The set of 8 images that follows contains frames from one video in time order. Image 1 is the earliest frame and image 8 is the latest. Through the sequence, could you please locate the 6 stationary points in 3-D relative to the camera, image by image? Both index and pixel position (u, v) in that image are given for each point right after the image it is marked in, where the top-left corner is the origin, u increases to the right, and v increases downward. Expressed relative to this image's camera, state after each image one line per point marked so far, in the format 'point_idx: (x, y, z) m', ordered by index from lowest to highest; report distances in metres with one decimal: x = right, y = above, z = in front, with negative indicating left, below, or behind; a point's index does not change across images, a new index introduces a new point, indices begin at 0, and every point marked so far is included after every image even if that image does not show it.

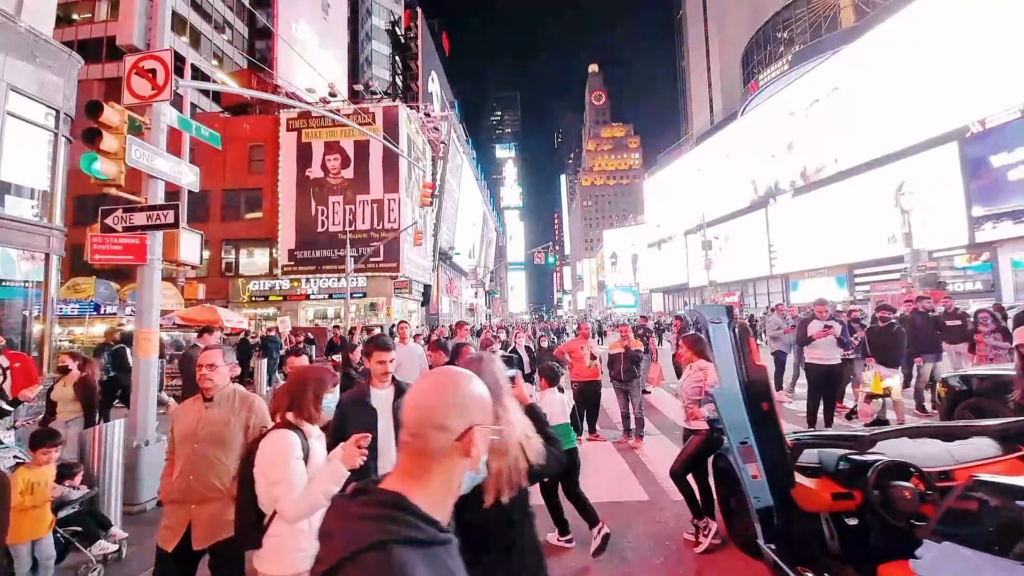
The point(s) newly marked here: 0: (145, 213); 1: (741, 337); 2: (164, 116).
0: (-6.4, +1.4, +7.3) m
1: (+2.1, -0.5, +3.8) m
2: (-6.7, +3.3, +8.0) m
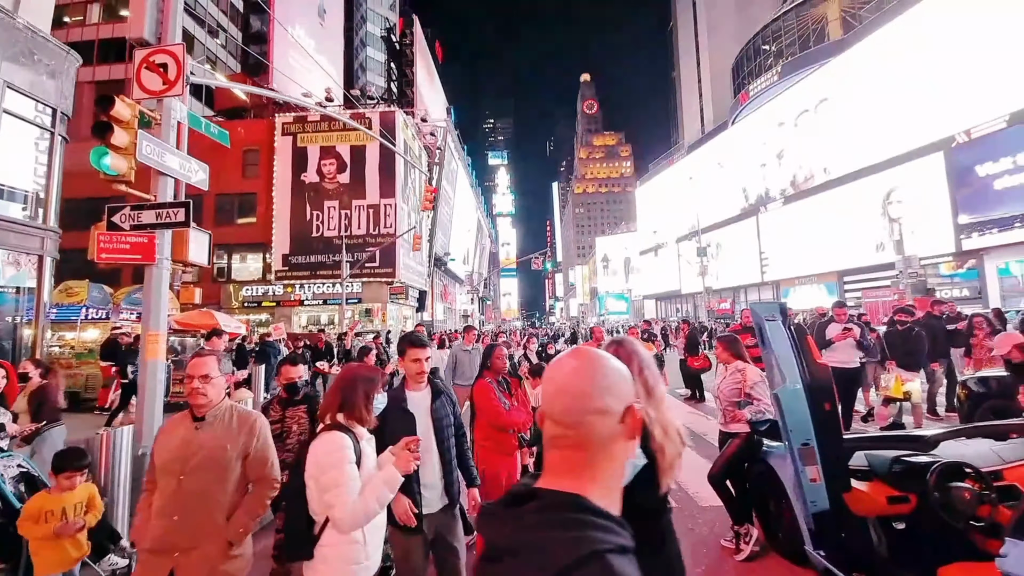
0: (-6.1, +1.3, +7.1) m
1: (+2.5, -0.4, +3.7) m
2: (-6.3, +3.3, +7.8) m
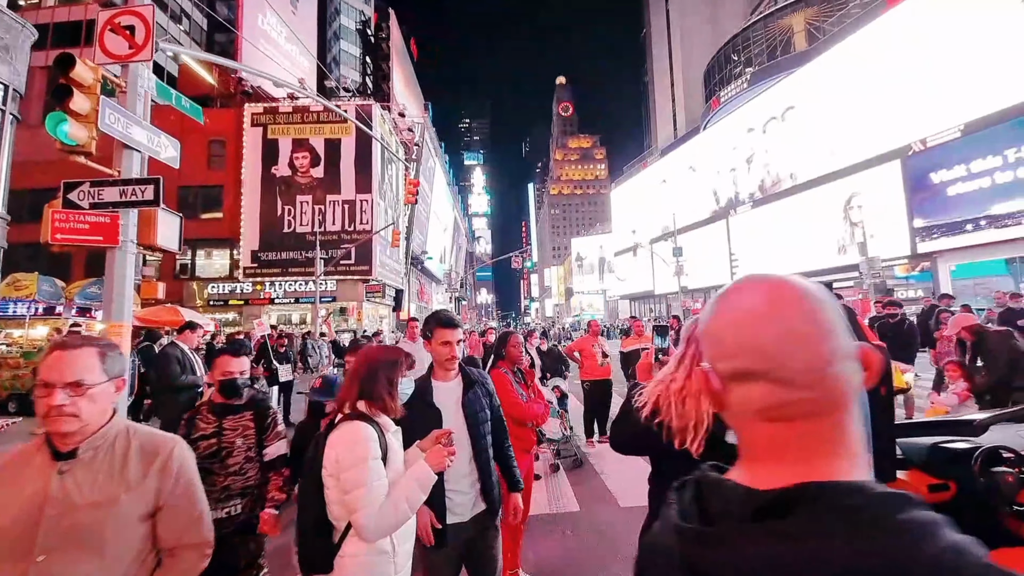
0: (-6.0, +1.6, +6.4) m
1: (+2.8, -0.2, +3.5) m
2: (-6.3, +3.5, +7.1) m
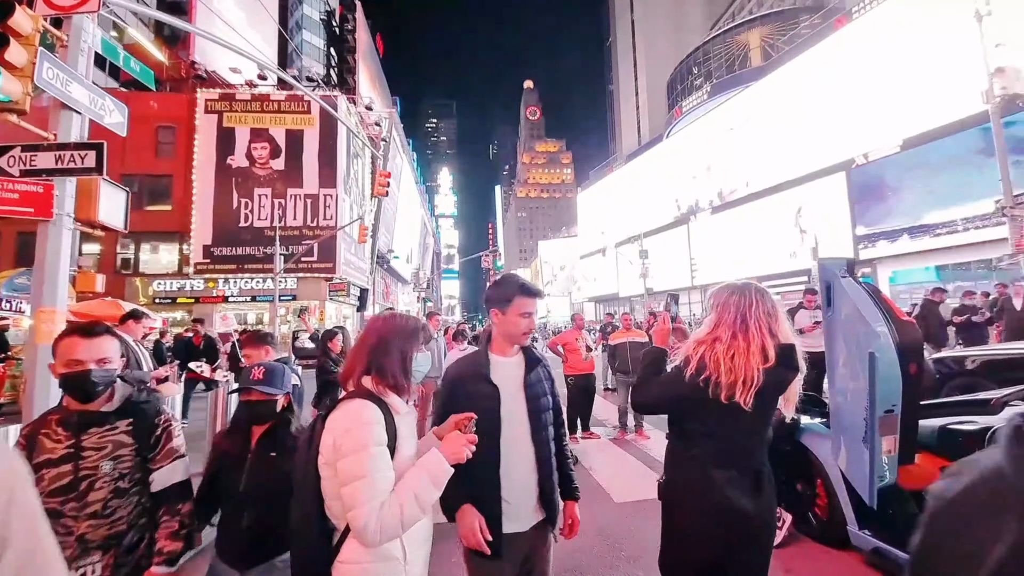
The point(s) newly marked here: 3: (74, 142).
0: (-6.1, +1.8, +5.5) m
1: (+2.9, -0.1, +3.3) m
2: (-6.4, +3.8, +6.2) m
3: (-5.9, +2.0, +5.6) m
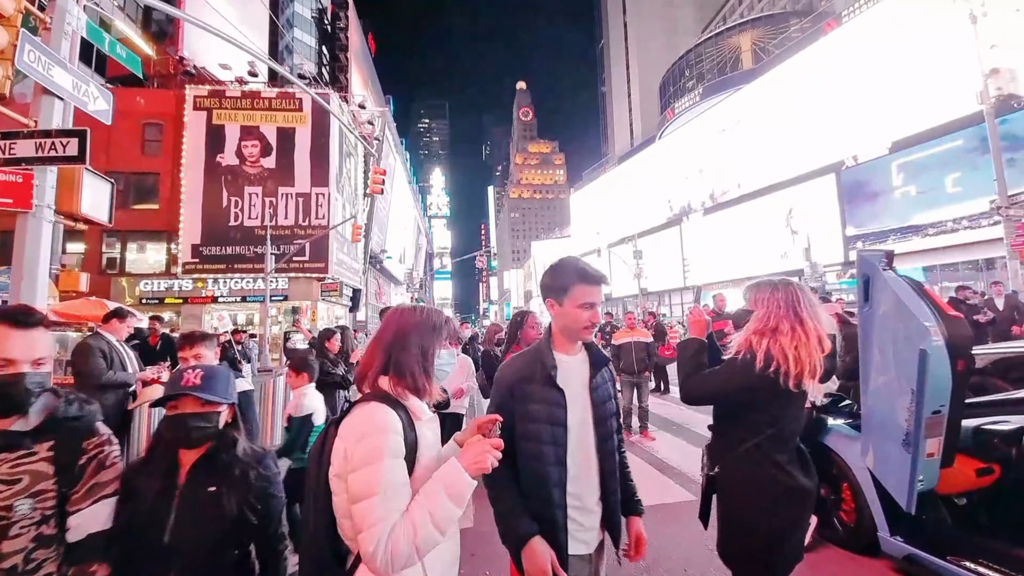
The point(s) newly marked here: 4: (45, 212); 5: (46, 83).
0: (-6.0, +1.9, +5.2) m
1: (+3.0, 0.0, +3.2) m
2: (-6.3, +3.8, +5.9) m
3: (-5.8, +2.0, +5.3) m
4: (-6.1, +1.0, +5.5) m
5: (-6.0, +2.7, +5.4) m
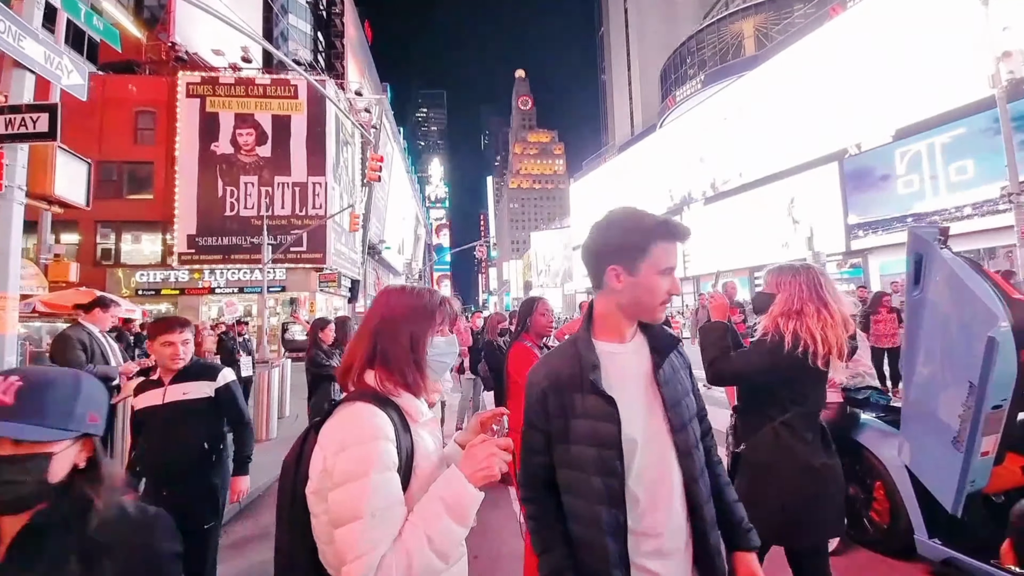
0: (-5.9, +2.0, +4.8) m
1: (+3.1, +0.1, +2.8) m
2: (-6.3, +4.0, +5.5) m
3: (-5.7, +2.2, +4.9) m
4: (-6.1, +1.2, +5.1) m
5: (-6.0, +2.8, +5.0) m
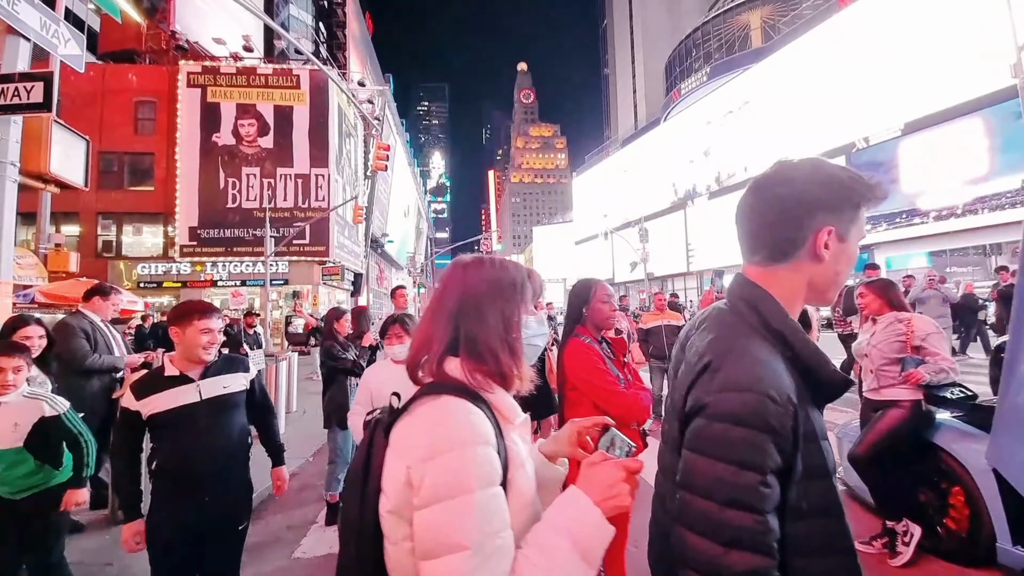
0: (-5.5, +2.2, +4.4) m
1: (+3.5, +0.2, +2.4) m
2: (-5.9, +4.1, +5.0) m
3: (-5.4, +2.3, +4.5) m
4: (-5.7, +1.3, +4.7) m
5: (-5.6, +3.0, +4.6) m
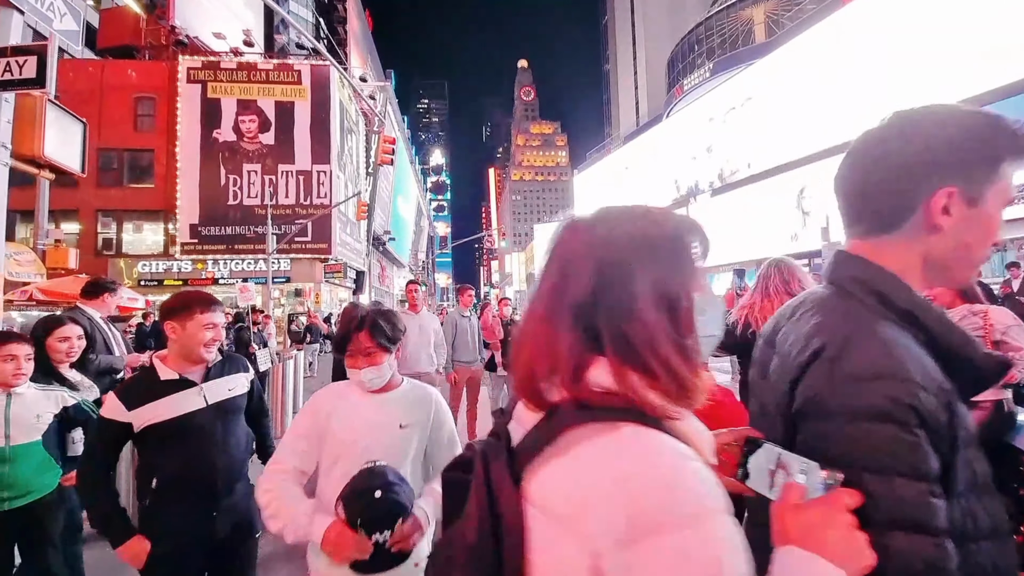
0: (-5.2, +2.2, +4.1) m
1: (+3.8, +0.3, +2.1) m
2: (-5.6, +4.2, +4.7) m
3: (-5.0, +2.4, +4.2) m
4: (-5.4, +1.4, +4.4) m
5: (-5.3, +3.1, +4.3) m
